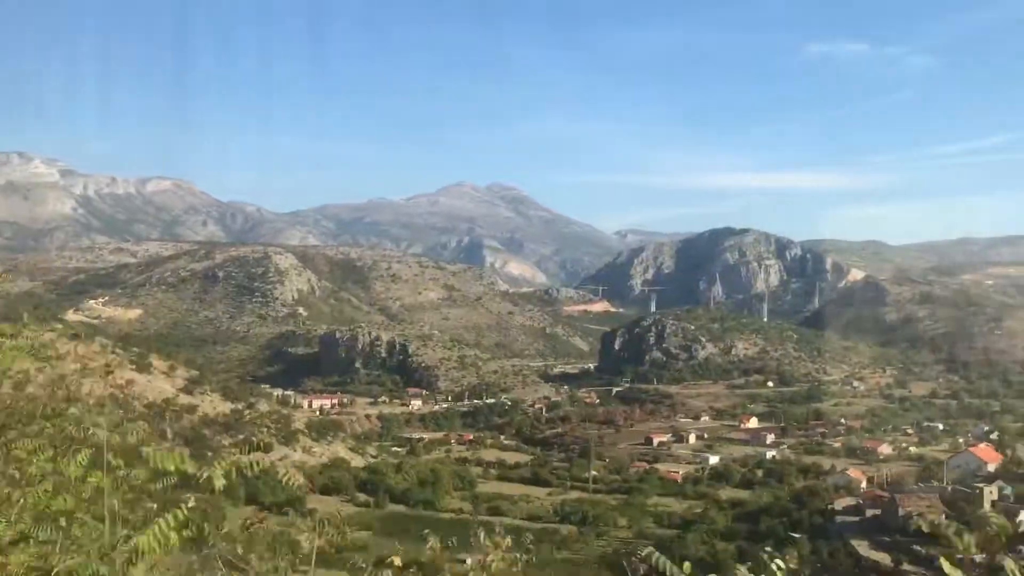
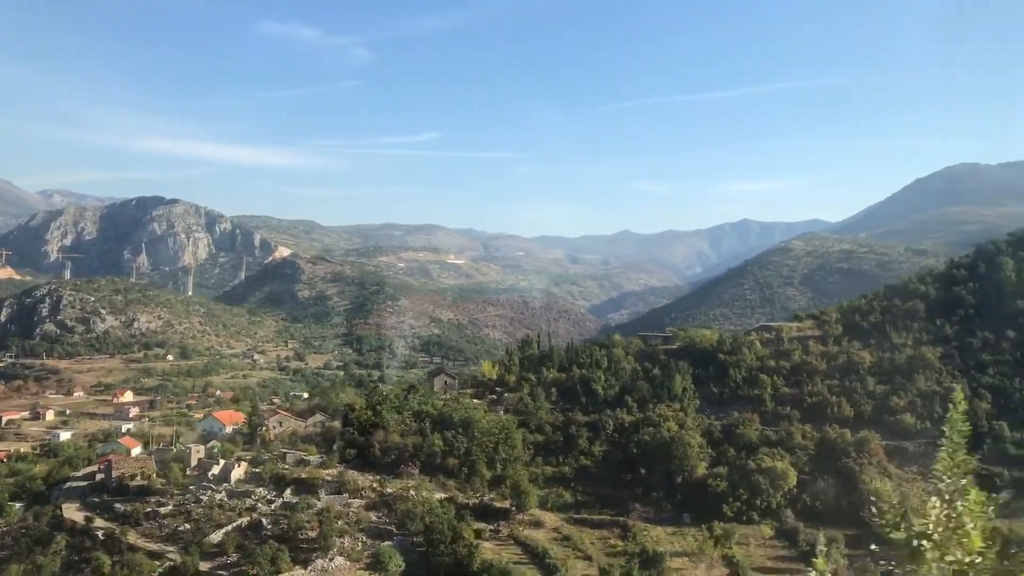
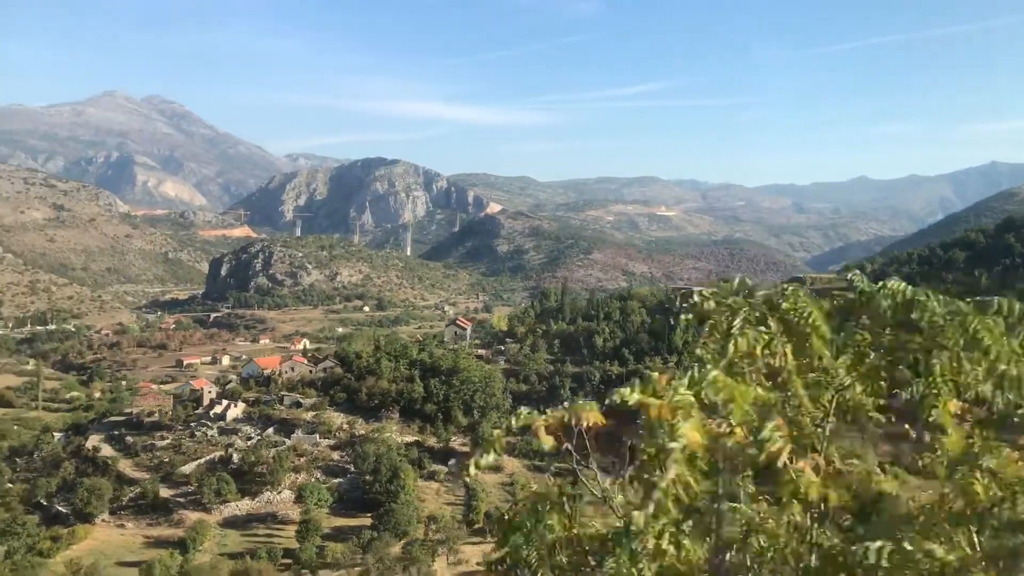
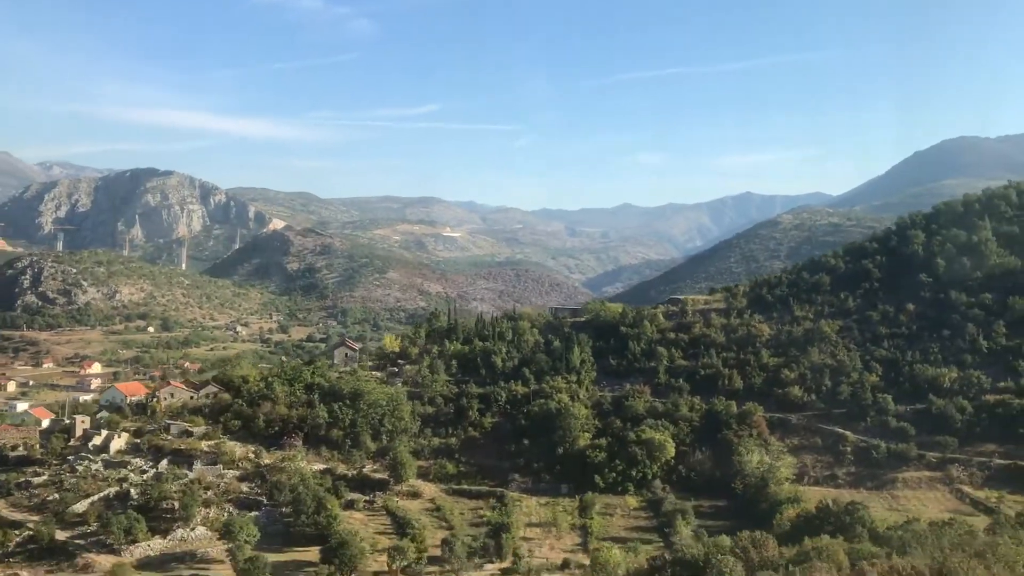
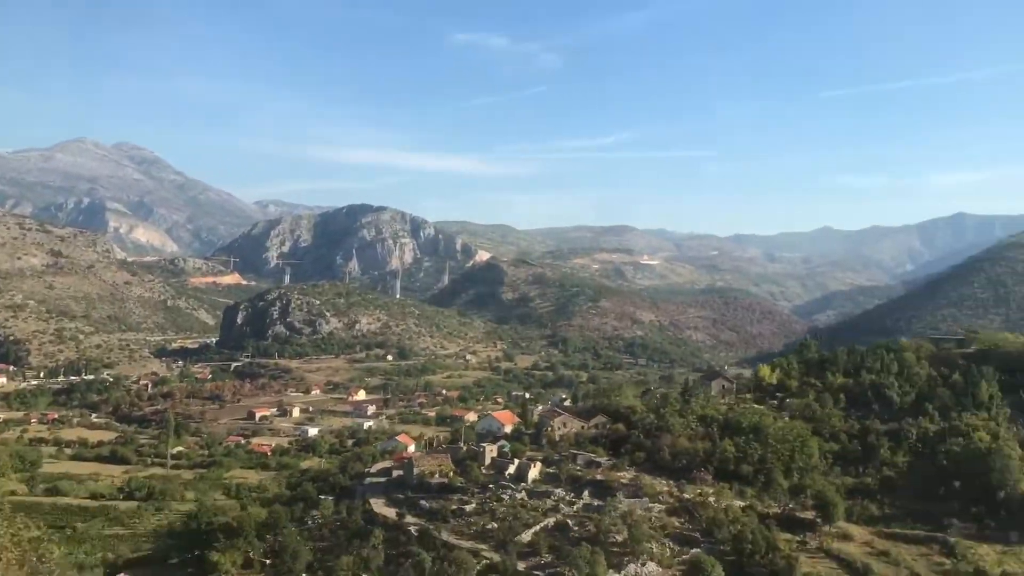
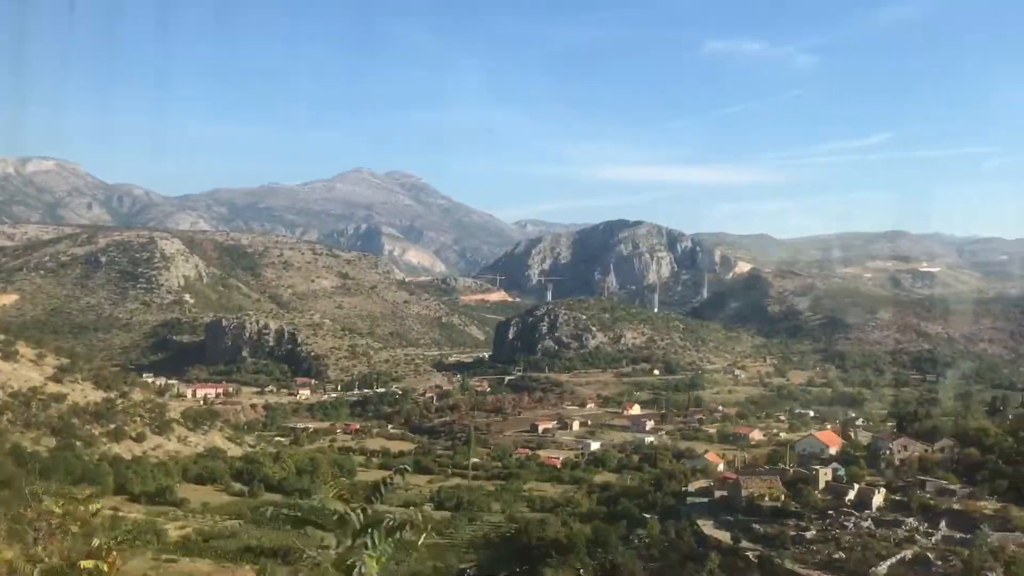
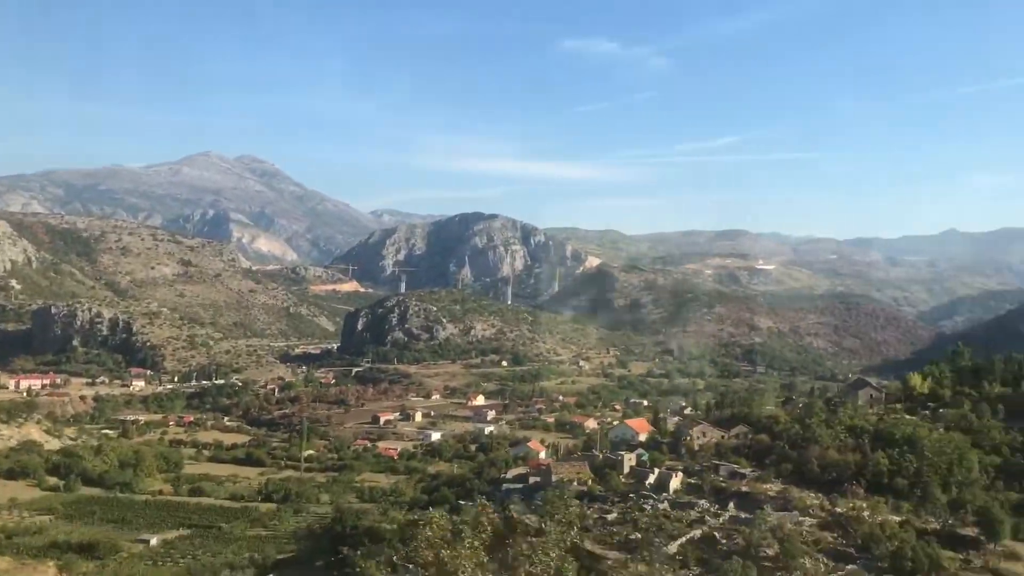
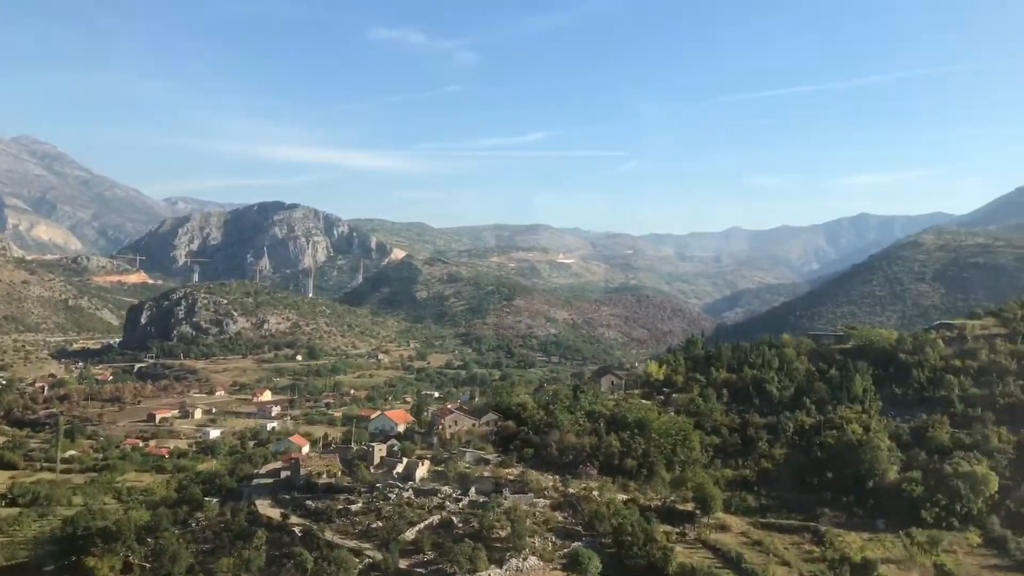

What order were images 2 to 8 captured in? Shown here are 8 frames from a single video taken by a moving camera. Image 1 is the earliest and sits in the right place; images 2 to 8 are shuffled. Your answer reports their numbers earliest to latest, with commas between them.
6, 7, 5, 8, 2, 4, 3
